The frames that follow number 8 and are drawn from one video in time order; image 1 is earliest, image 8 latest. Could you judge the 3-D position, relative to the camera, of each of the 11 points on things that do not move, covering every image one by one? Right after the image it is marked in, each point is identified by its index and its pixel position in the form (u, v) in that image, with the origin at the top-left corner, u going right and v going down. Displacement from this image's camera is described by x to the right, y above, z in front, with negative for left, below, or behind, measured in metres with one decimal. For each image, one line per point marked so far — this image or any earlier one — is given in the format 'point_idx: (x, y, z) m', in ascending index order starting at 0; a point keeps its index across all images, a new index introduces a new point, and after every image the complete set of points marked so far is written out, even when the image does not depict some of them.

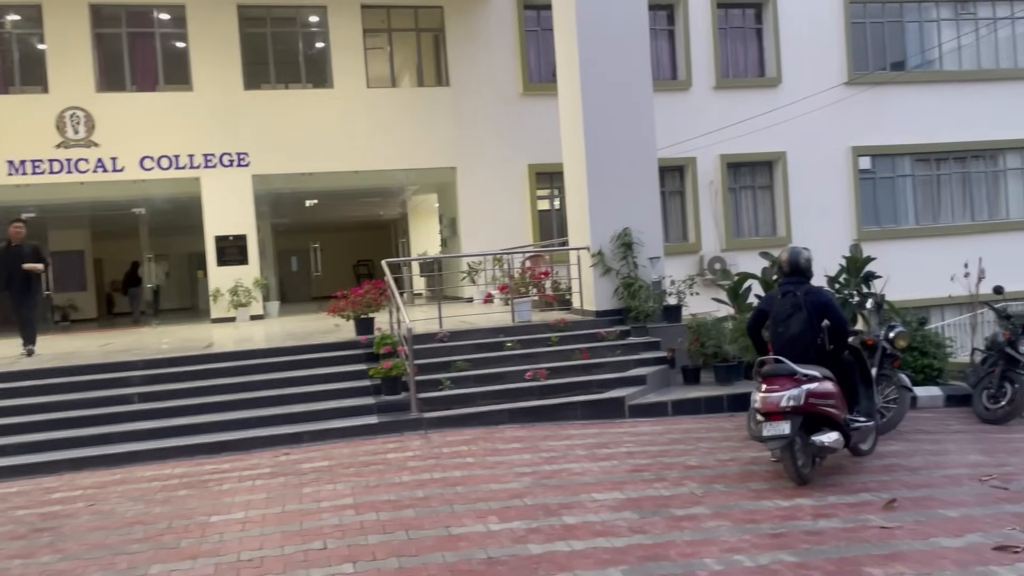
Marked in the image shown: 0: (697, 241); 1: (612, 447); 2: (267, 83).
0: (+3.1, +0.8, +14.1) m
1: (+0.7, -1.1, +6.1) m
2: (-4.0, +3.4, +13.8) m
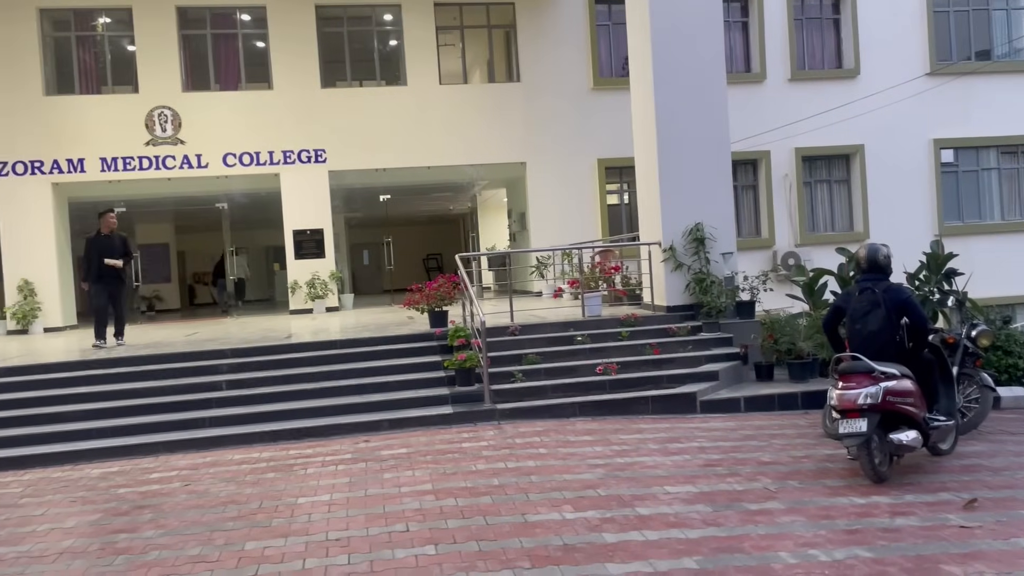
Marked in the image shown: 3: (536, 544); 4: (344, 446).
0: (+4.3, +0.9, +13.9) m
1: (+1.2, -1.1, +6.1) m
2: (-2.9, +3.5, +14.1) m
3: (+0.1, -1.2, +3.9) m
4: (-1.3, -1.2, +6.4) m
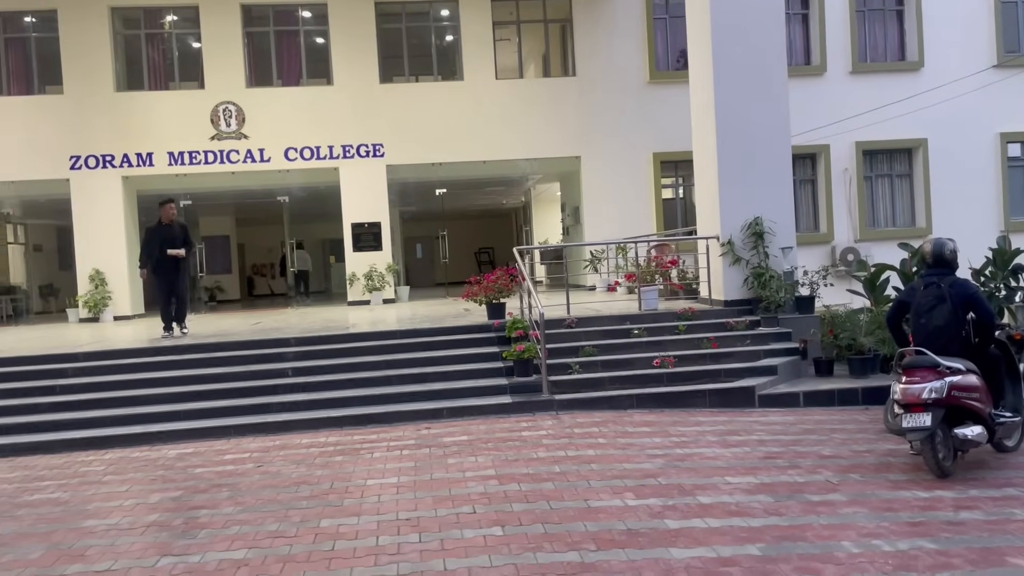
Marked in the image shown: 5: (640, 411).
0: (+5.2, +0.9, +13.7) m
1: (+1.7, -1.1, +6.1) m
2: (-1.9, +3.6, +14.4) m
3: (+0.4, -1.1, +4.0) m
4: (-0.8, -1.1, +6.6) m
5: (+1.1, -1.0, +7.2) m
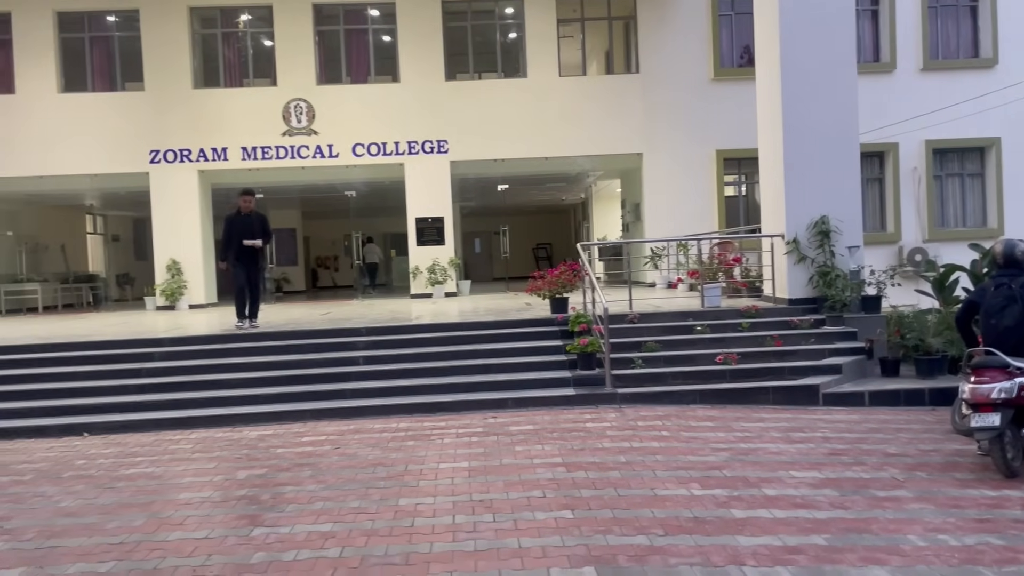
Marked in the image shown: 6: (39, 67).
0: (+6.2, +0.9, +13.5) m
1: (+2.2, -1.0, +6.2) m
2: (-0.8, +3.7, +14.6) m
3: (+0.8, -1.1, +4.1) m
4: (-0.3, -1.1, +6.8) m
5: (+1.6, -1.0, +7.3) m
6: (-8.0, +3.7, +14.2) m
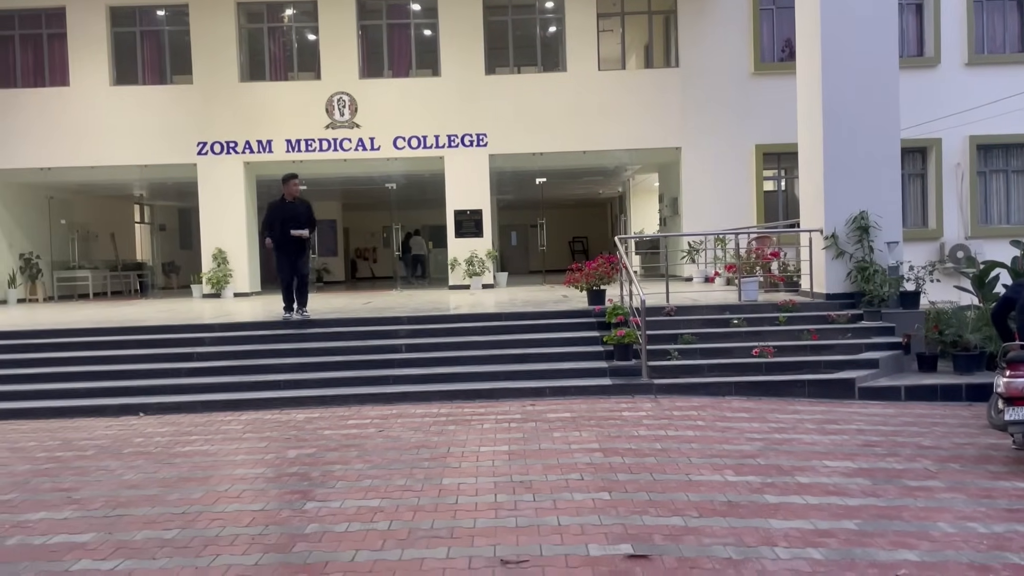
0: (+6.8, +1.0, +13.4) m
1: (+2.4, -1.0, +6.3) m
2: (-0.1, +3.9, +14.8) m
3: (+1.0, -1.1, +4.2) m
4: (0.0, -1.0, +7.0) m
5: (+2.0, -1.0, +7.3) m
6: (-7.3, +4.0, +14.6) m
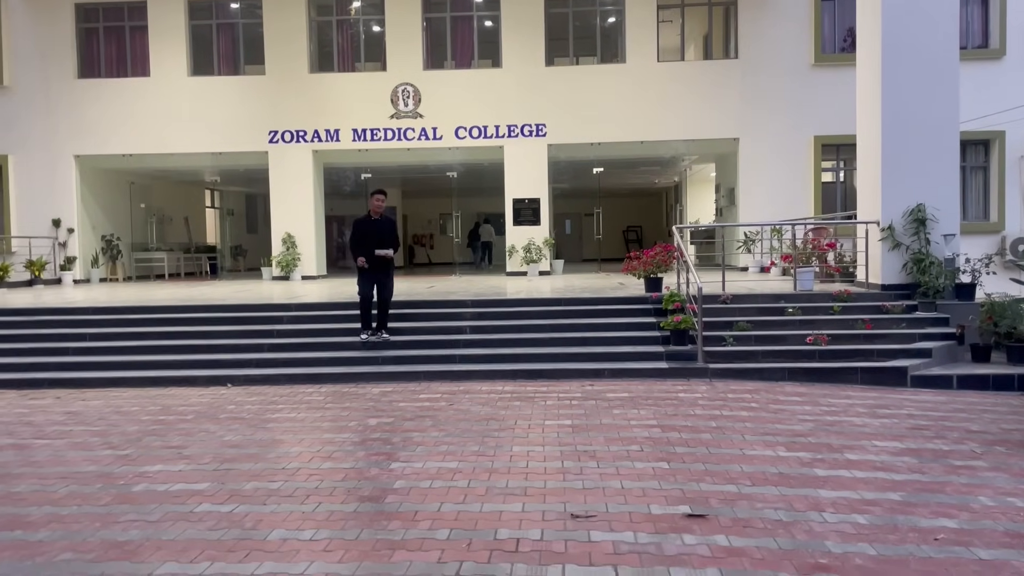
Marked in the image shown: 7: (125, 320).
0: (+7.7, +1.1, +13.3) m
1: (+2.9, -0.9, +6.5) m
2: (+1.0, +4.1, +15.1) m
3: (+1.3, -1.0, +4.6) m
4: (+0.5, -0.9, +7.3) m
5: (+2.5, -0.9, +7.6) m
6: (-6.2, +4.3, +15.4) m
7: (-4.4, -0.4, +9.5) m
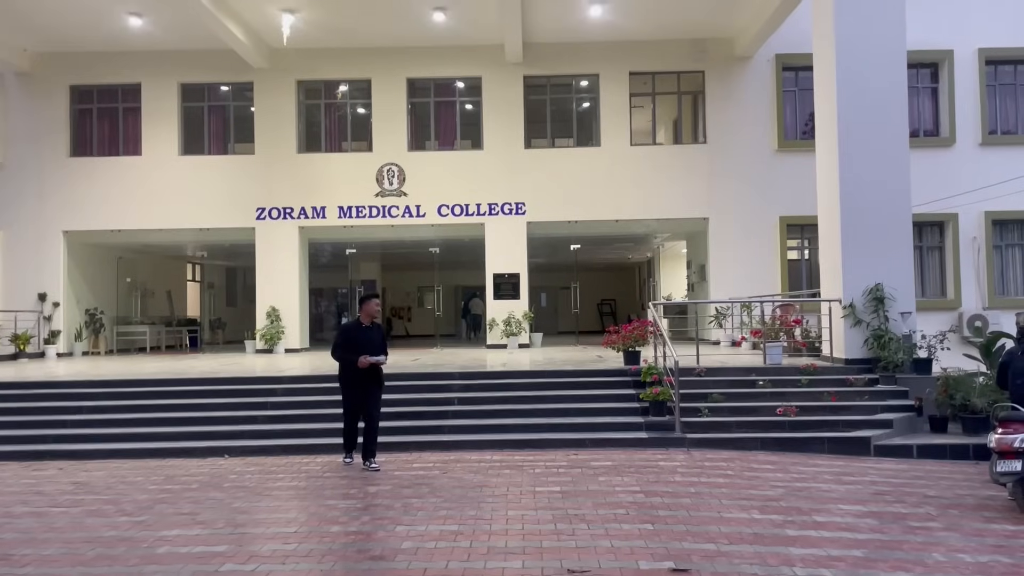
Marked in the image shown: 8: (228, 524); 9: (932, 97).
0: (+7.4, -0.2, +14.1) m
1: (+2.8, -1.5, +7.0) m
2: (+0.6, +2.8, +15.9) m
3: (+1.3, -1.4, +5.0) m
4: (+0.4, -1.5, +7.7) m
5: (+2.4, -1.6, +8.1) m
6: (-6.6, +2.9, +15.9) m
7: (-4.5, -1.2, +9.8) m
8: (-1.8, -1.5, +5.2) m
9: (+7.2, +3.3, +14.5) m
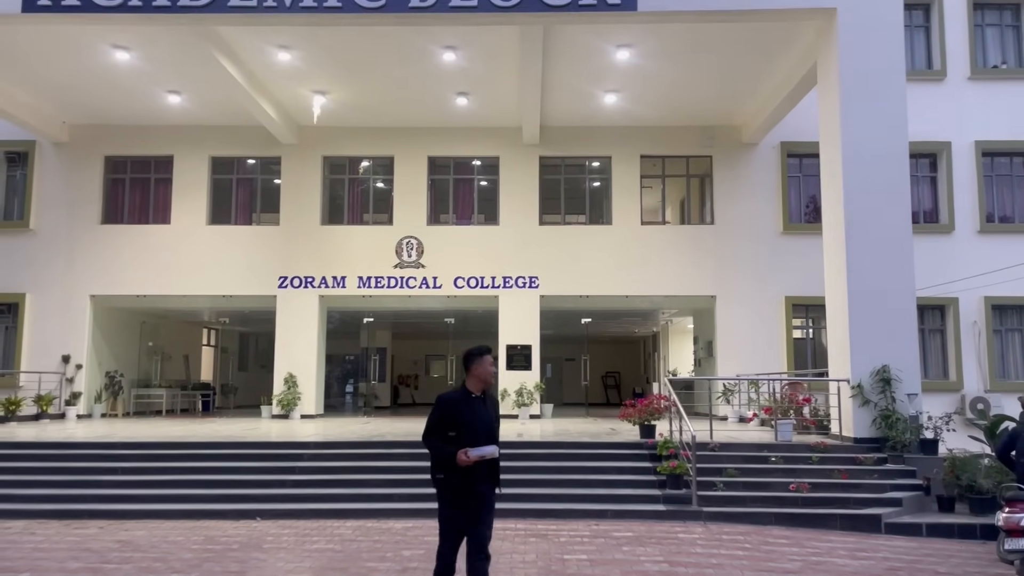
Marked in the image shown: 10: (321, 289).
0: (+7.6, -1.6, +14.5) m
1: (+3.1, -2.3, +7.2) m
2: (+0.9, +1.3, +16.5) m
3: (+1.5, -2.0, +5.3) m
4: (+0.6, -2.3, +8.0) m
5: (+2.6, -2.4, +8.3) m
6: (-6.2, +1.7, +16.6) m
7: (-4.3, -2.0, +10.1) m
8: (-1.5, -1.9, +5.5) m
9: (+7.6, +1.8, +15.2) m
10: (-3.7, 0.0, +16.3) m
